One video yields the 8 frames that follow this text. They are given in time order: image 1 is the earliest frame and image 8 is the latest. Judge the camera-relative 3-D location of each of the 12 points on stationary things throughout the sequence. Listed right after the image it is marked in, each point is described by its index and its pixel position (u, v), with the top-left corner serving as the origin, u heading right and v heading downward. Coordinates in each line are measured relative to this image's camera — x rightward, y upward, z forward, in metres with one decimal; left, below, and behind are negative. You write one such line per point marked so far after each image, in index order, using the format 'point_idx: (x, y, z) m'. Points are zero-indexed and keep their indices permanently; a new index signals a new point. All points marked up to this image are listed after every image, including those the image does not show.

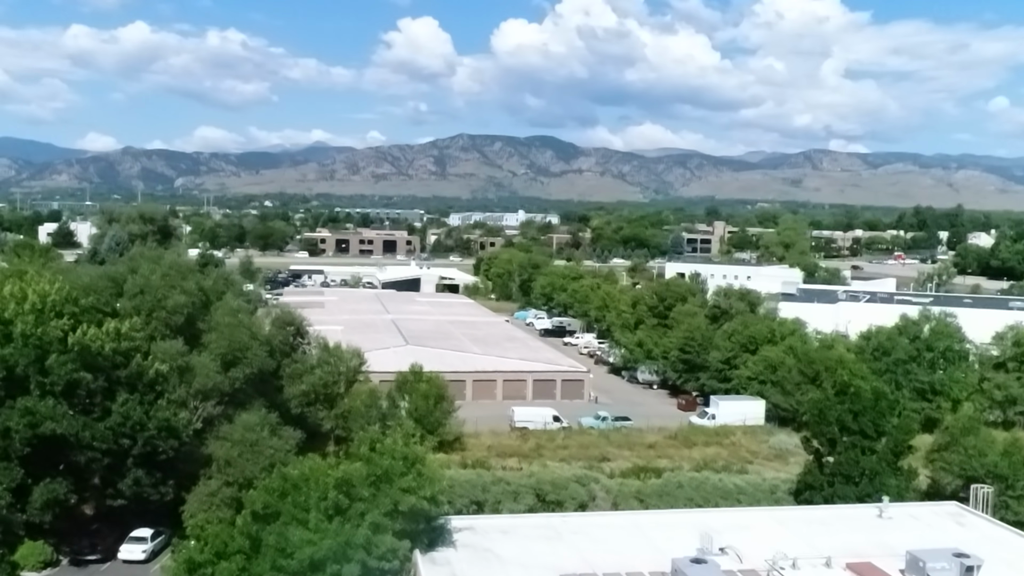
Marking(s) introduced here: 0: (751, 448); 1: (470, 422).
0: (+2.2, -1.5, +9.3) m
1: (-0.4, -1.3, +10.0) m
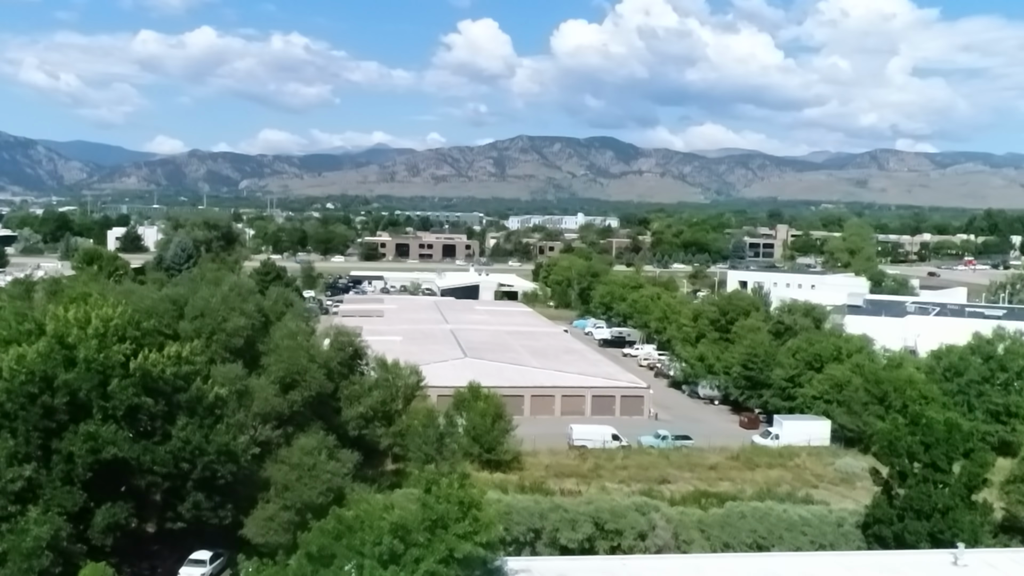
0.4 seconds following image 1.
0: (+2.7, -1.6, +9.1) m
1: (+0.2, -1.5, +9.9) m
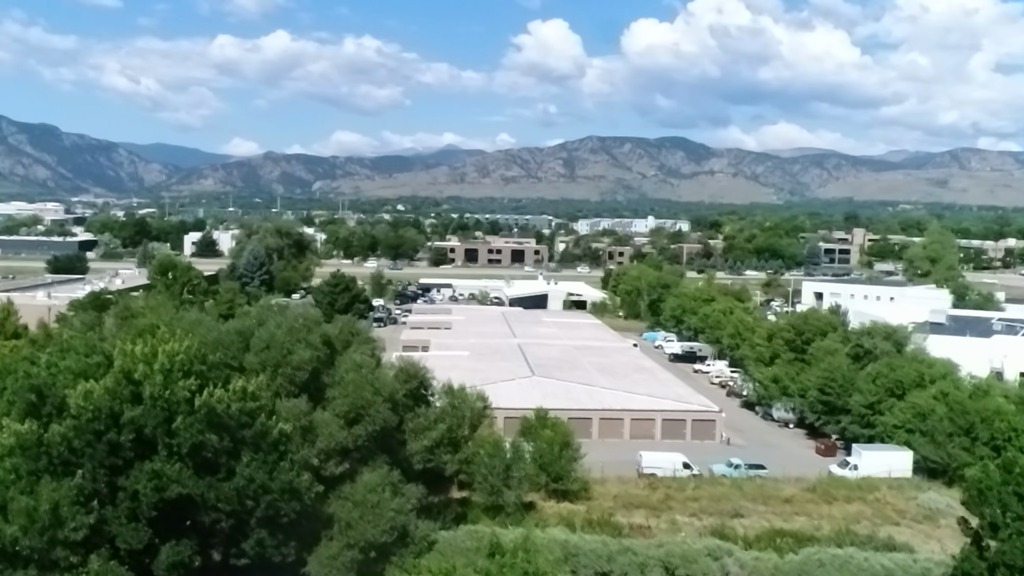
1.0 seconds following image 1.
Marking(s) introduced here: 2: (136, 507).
0: (+3.3, -1.9, +8.7) m
1: (+0.8, -1.7, +9.7) m
2: (-2.1, -1.2, +5.6) m
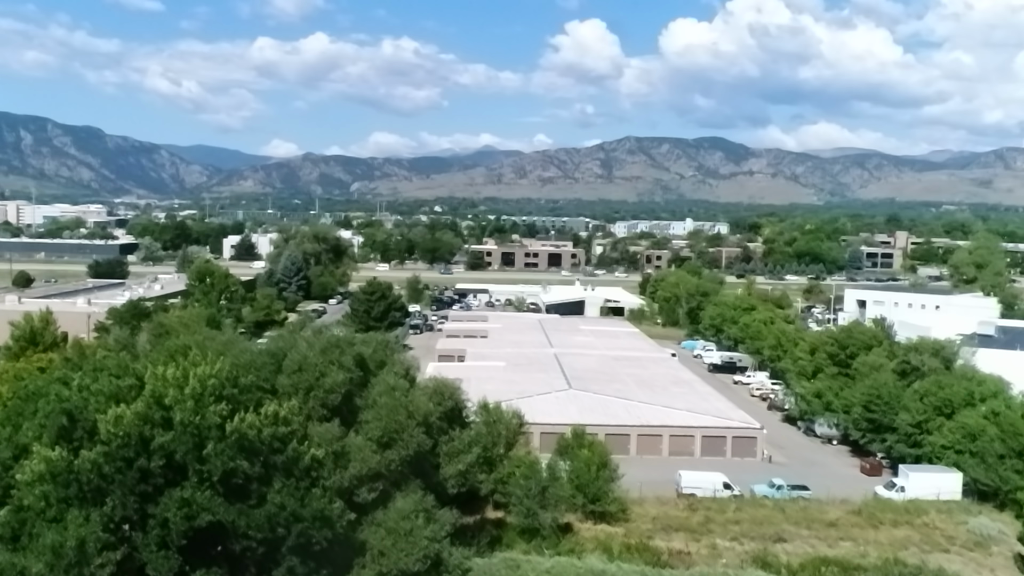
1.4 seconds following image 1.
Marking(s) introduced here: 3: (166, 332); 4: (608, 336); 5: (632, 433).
0: (+3.6, -2.0, +8.4) m
1: (+1.1, -1.8, +9.5) m
2: (-1.9, -1.3, +5.5) m
3: (-3.2, -0.4, +9.5) m
4: (+1.8, -0.9, +18.5) m
5: (+1.3, -1.5, +10.7) m
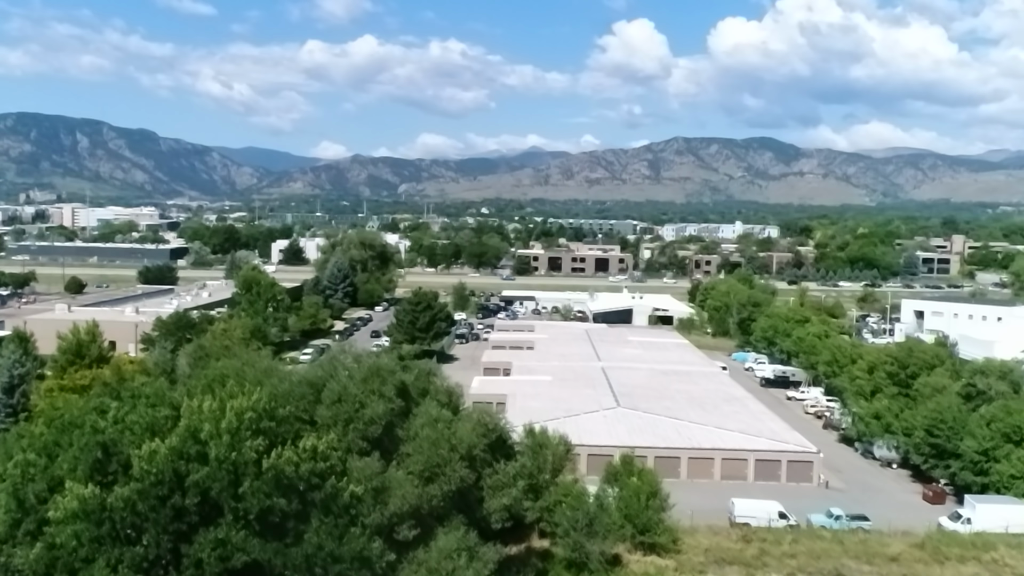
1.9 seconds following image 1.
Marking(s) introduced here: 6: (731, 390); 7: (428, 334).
0: (+4.0, -2.2, +8.0) m
1: (+1.6, -2.0, +9.2) m
2: (-1.6, -1.5, +5.3) m
3: (-2.8, -0.6, +9.3) m
4: (+2.6, -1.1, +18.1) m
5: (+1.7, -1.7, +10.4) m
6: (+3.0, -1.4, +13.8) m
7: (-1.5, -0.8, +17.9) m
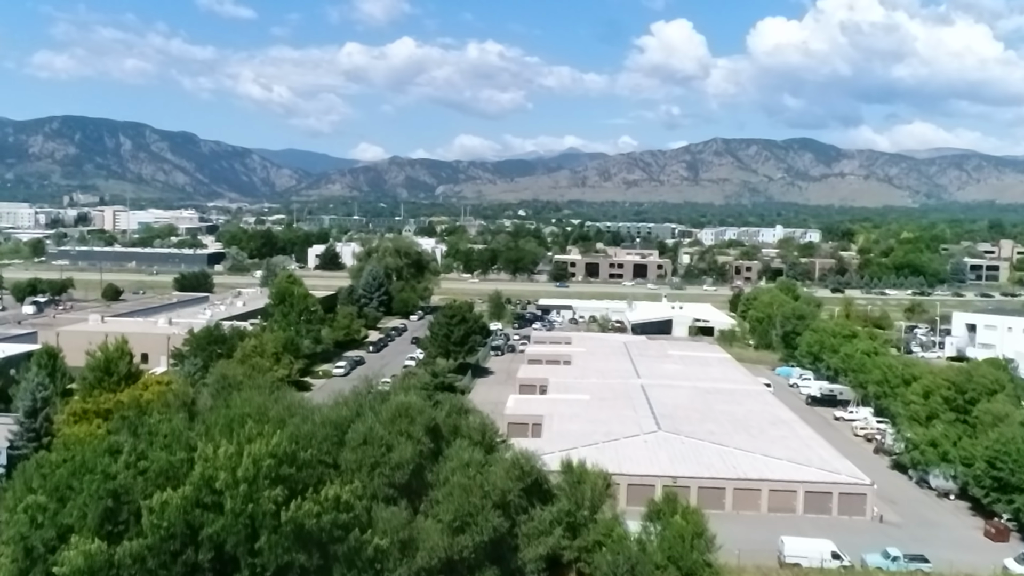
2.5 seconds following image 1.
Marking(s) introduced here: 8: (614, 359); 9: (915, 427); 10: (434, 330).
0: (+4.2, -2.4, +7.4) m
1: (+1.9, -2.2, +8.7) m
2: (-1.5, -1.7, +4.9) m
3: (-2.5, -0.8, +9.0) m
4: (+3.2, -1.3, +17.6) m
5: (+2.1, -1.9, +9.9) m
6: (+3.4, -1.6, +13.2) m
7: (-0.9, -1.0, +17.5) m
8: (+1.7, -1.2, +17.5) m
9: (+4.5, -1.5, +11.3) m
10: (-1.3, -0.7, +17.7) m
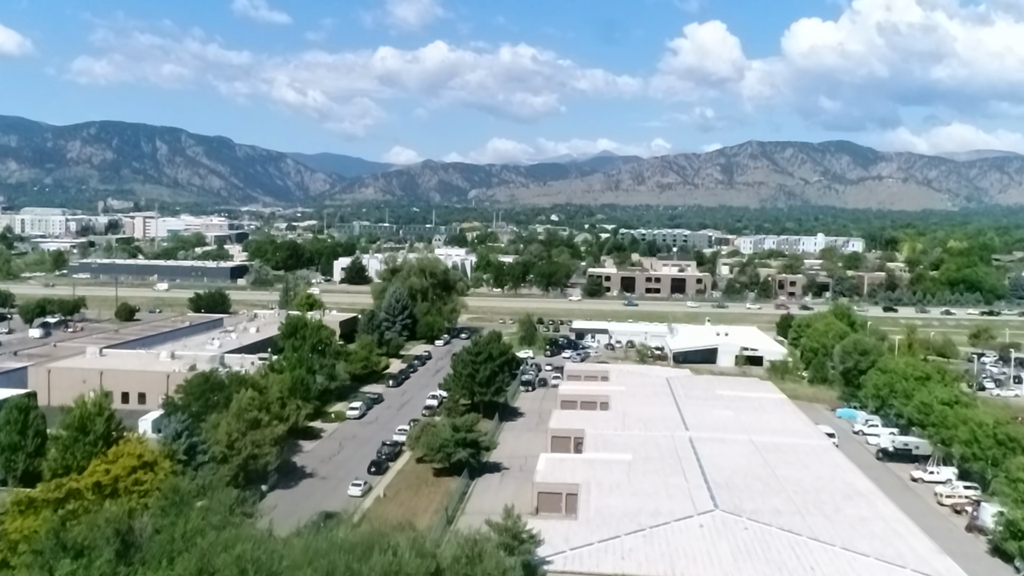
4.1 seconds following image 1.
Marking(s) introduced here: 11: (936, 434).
0: (+4.4, -2.9, +5.6) m
1: (+2.1, -2.8, +6.9) m
2: (-1.4, -2.2, +3.3) m
3: (-2.2, -1.3, +7.4) m
4: (+3.7, -1.8, +15.8) m
5: (+2.3, -2.4, +8.1) m
6: (+3.8, -2.1, +11.4) m
7: (-0.4, -1.6, +15.9) m
8: (+2.2, -1.8, +15.8) m
9: (+4.8, -2.1, +9.4) m
10: (-0.8, -1.3, +16.0) m
11: (+5.4, -1.8, +13.0) m
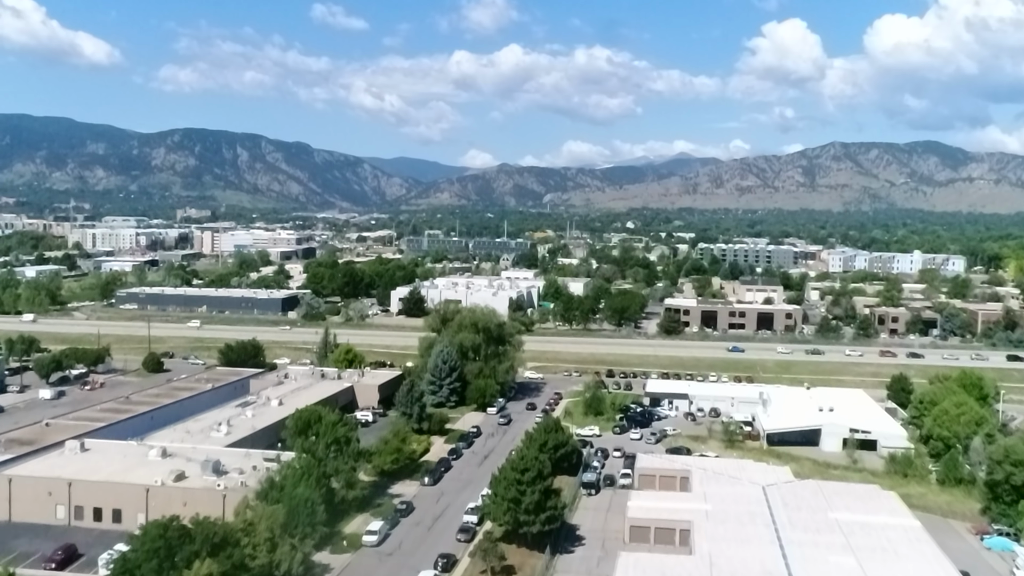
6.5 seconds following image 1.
0: (+4.3, -4.2, +2.0) m
1: (+2.1, -4.0, +3.5) m
2: (-1.6, -3.4, +0.1) m
3: (-2.2, -2.5, +4.3) m
4: (+4.4, -3.1, +12.2) m
5: (+2.4, -3.7, +4.7) m
6: (+4.1, -3.3, +7.8) m
7: (+0.3, -2.8, +12.6) m
8: (+2.9, -3.0, +12.3) m
9: (+5.0, -3.3, +5.8) m
10: (-0.1, -2.5, +12.8) m
11: (+5.9, -3.1, +9.3) m
